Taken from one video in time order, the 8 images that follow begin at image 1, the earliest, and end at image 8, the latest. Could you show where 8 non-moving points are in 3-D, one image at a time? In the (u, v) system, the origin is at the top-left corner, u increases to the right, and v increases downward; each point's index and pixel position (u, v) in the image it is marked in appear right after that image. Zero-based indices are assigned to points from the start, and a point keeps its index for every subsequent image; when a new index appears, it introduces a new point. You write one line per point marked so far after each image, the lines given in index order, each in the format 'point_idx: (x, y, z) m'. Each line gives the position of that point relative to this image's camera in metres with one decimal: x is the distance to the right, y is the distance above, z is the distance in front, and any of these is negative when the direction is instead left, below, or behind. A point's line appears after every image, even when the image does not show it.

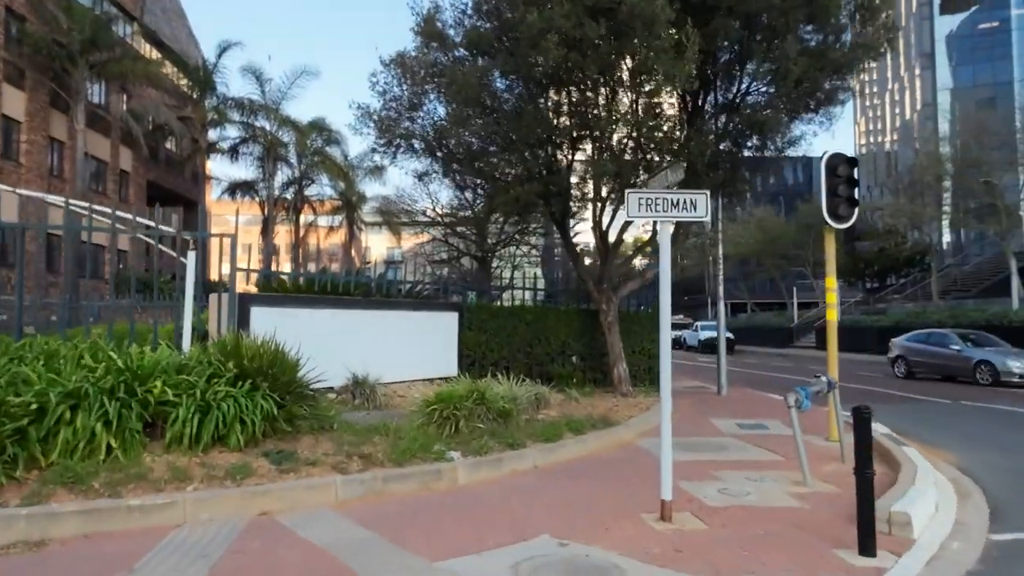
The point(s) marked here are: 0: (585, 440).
0: (+1.0, -2.0, +9.2) m
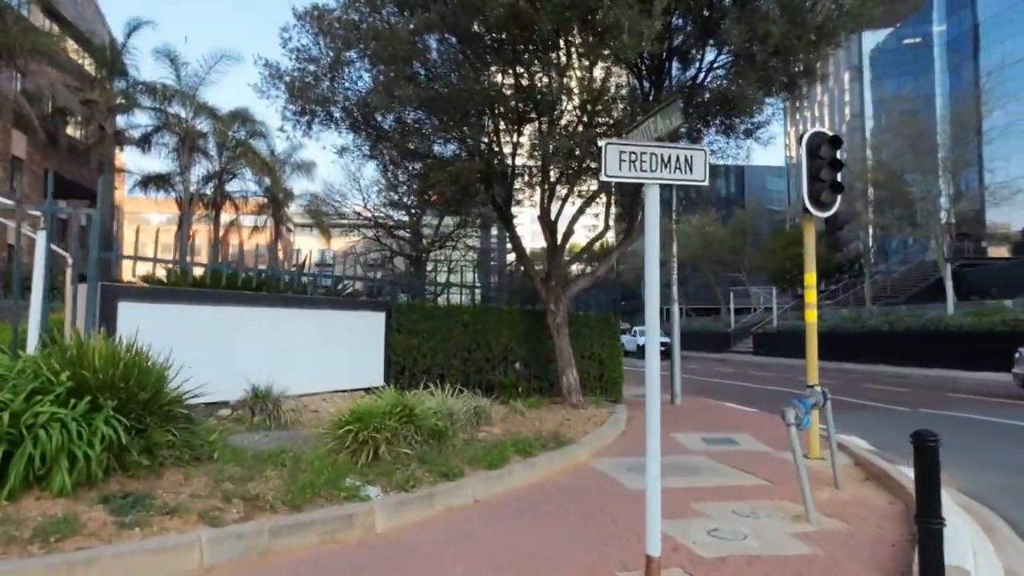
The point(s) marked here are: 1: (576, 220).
0: (+0.3, -1.9, +7.7) m
1: (+1.1, +1.2, +12.2) m
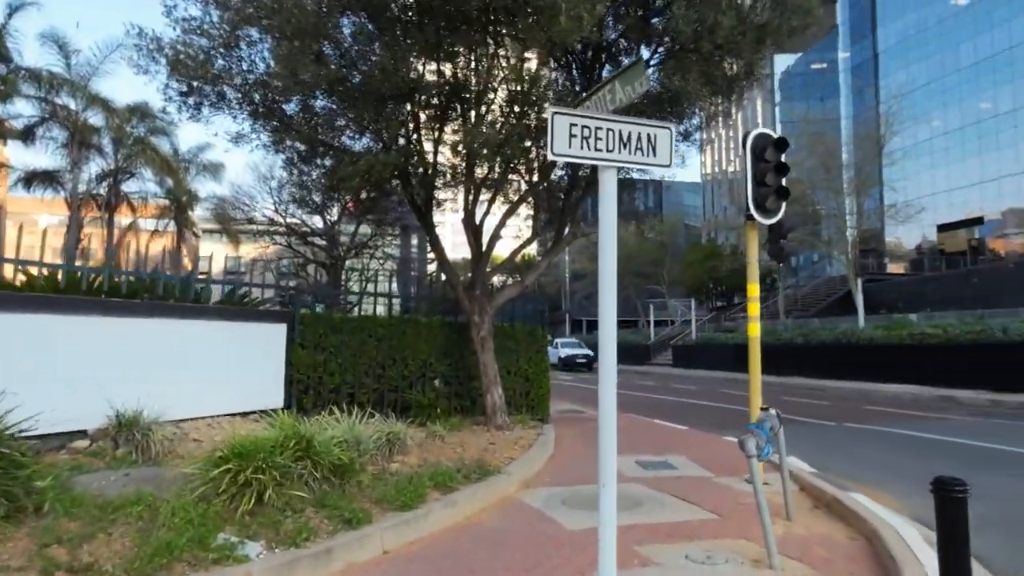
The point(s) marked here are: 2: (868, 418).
0: (-0.5, -2.0, +6.6) m
1: (-0.2, +1.0, +11.3) m
2: (+8.9, -3.3, +17.8) m
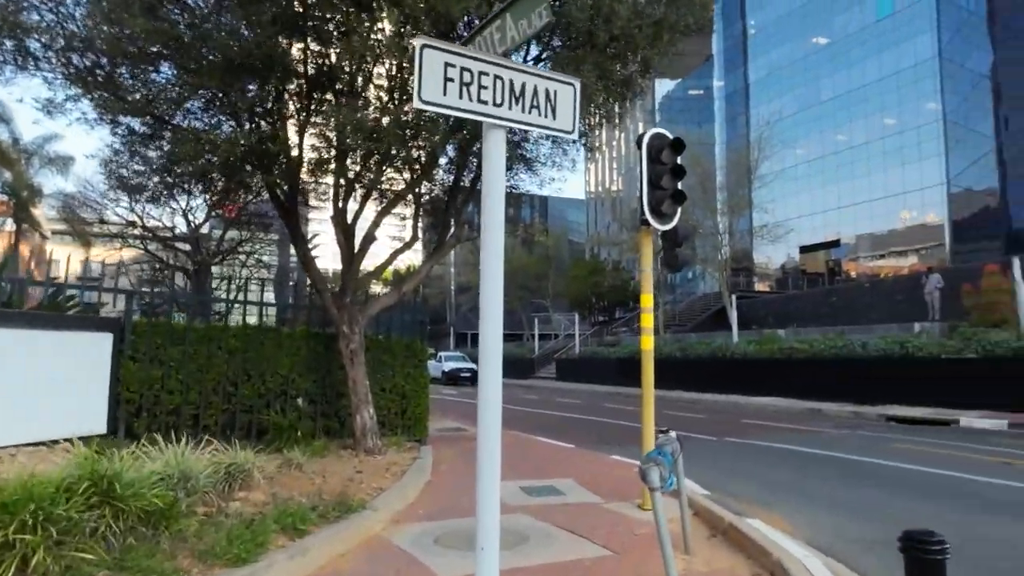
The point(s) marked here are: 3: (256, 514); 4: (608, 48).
0: (-1.6, -2.0, +5.4) m
1: (-1.9, +0.9, +10.2) m
2: (+5.9, -3.6, +18.0) m
3: (-2.1, -1.9, +5.9) m
4: (+1.2, +3.1, +9.1) m
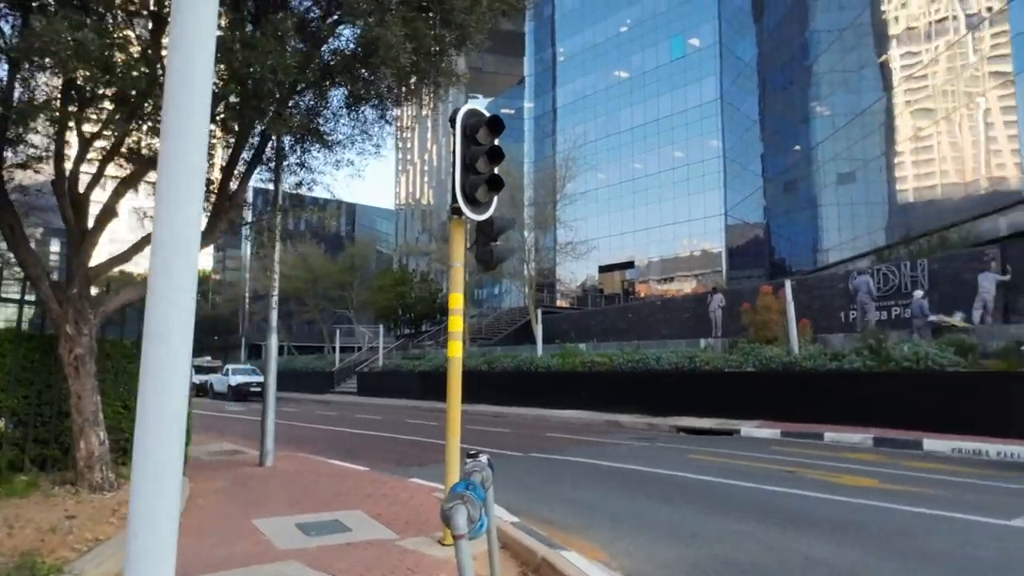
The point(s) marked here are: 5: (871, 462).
0: (-2.9, -1.8, +3.6) m
1: (-4.4, +1.0, +8.1) m
2: (+0.9, -3.9, +17.6) m
3: (-3.6, -1.7, +3.9) m
4: (-1.0, +3.1, +7.9) m
5: (+7.3, -3.6, +14.4) m
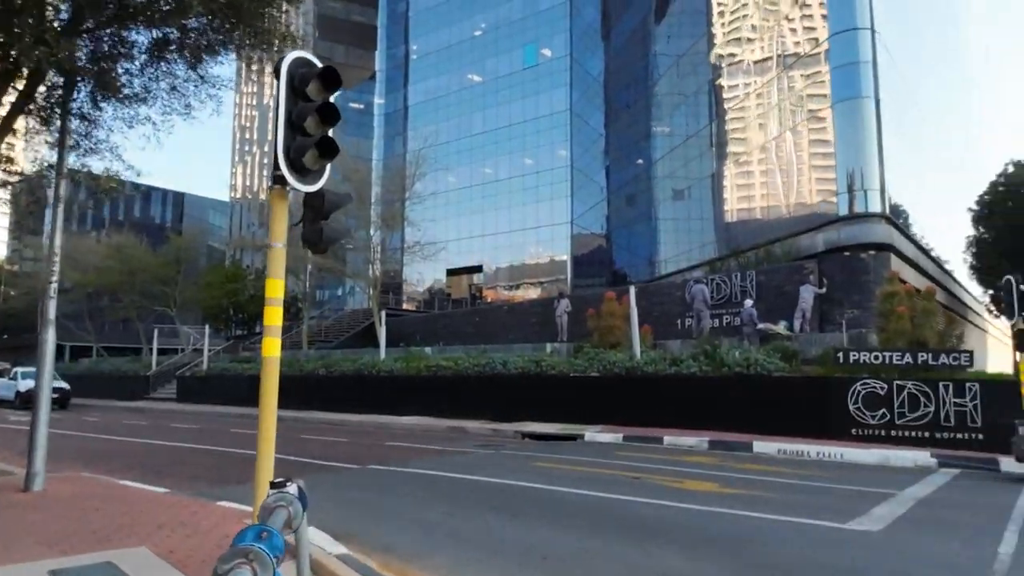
0: (-3.5, -1.6, +1.9) m
1: (-5.9, +1.2, +6.0) m
2: (-2.9, -3.9, +16.4) m
3: (-4.2, -1.5, +2.0) m
4: (-2.5, +3.3, +6.6) m
5: (+4.1, -3.7, +14.7) m
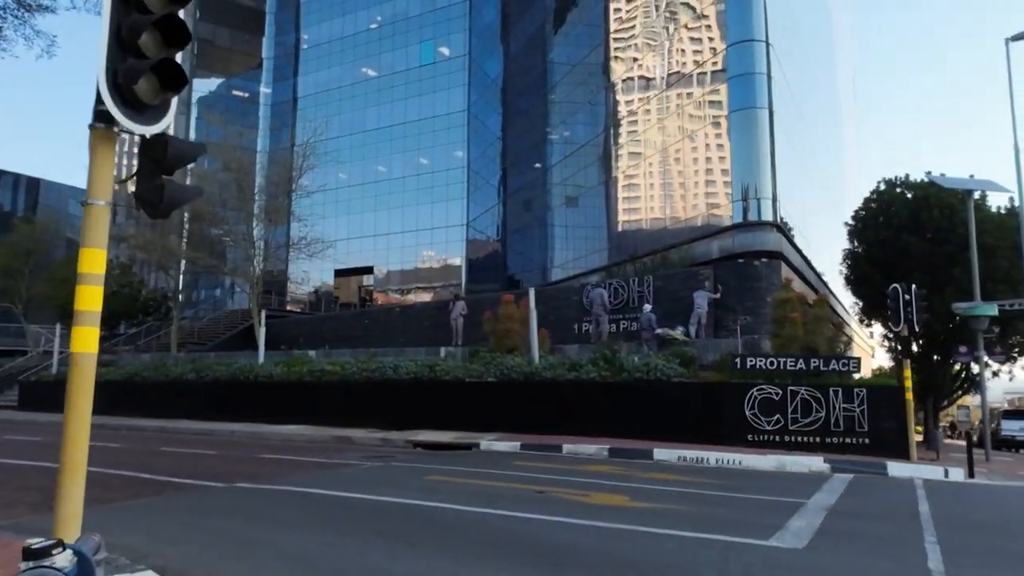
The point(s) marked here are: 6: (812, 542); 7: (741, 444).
0: (-3.6, -1.4, +0.2) m
1: (-6.5, +1.5, +3.9) m
2: (-5.2, -3.8, +14.6) m
3: (-4.3, -1.3, +0.2) m
4: (-3.2, +3.4, +5.0) m
5: (+2.0, -3.7, +14.0) m
6: (+3.5, -3.0, +8.3) m
7: (+5.7, -3.9, +17.6) m
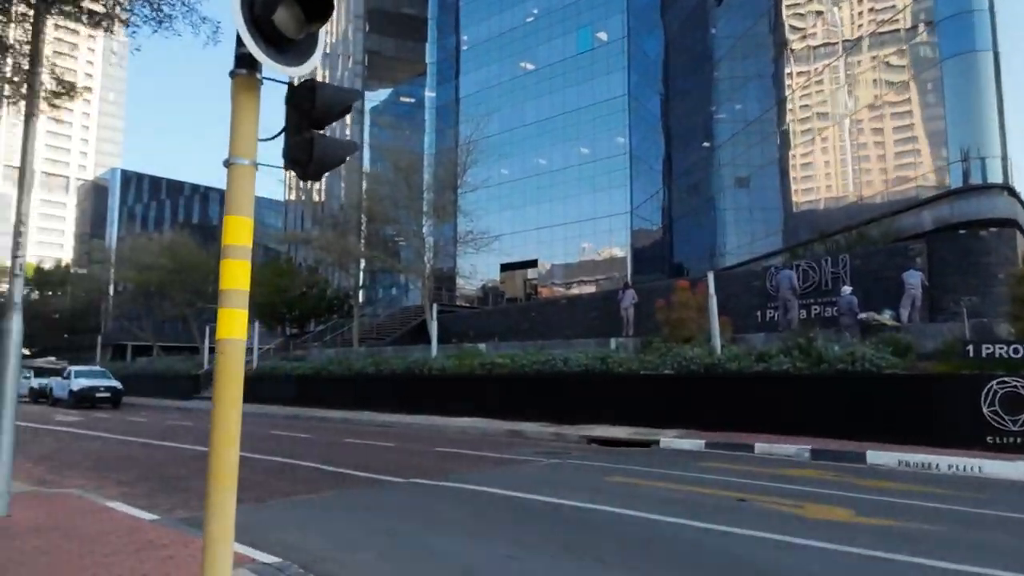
0: (-3.3, -1.4, -0.1) m
1: (-5.4, +1.5, +4.3) m
2: (-1.5, -3.6, +14.4) m
3: (-4.0, -1.2, +0.2) m
4: (-2.0, +3.5, +4.6) m
5: (+5.3, -3.3, +12.1) m
6: (+5.5, -2.6, +6.3) m
7: (+9.8, -3.3, +14.9) m
